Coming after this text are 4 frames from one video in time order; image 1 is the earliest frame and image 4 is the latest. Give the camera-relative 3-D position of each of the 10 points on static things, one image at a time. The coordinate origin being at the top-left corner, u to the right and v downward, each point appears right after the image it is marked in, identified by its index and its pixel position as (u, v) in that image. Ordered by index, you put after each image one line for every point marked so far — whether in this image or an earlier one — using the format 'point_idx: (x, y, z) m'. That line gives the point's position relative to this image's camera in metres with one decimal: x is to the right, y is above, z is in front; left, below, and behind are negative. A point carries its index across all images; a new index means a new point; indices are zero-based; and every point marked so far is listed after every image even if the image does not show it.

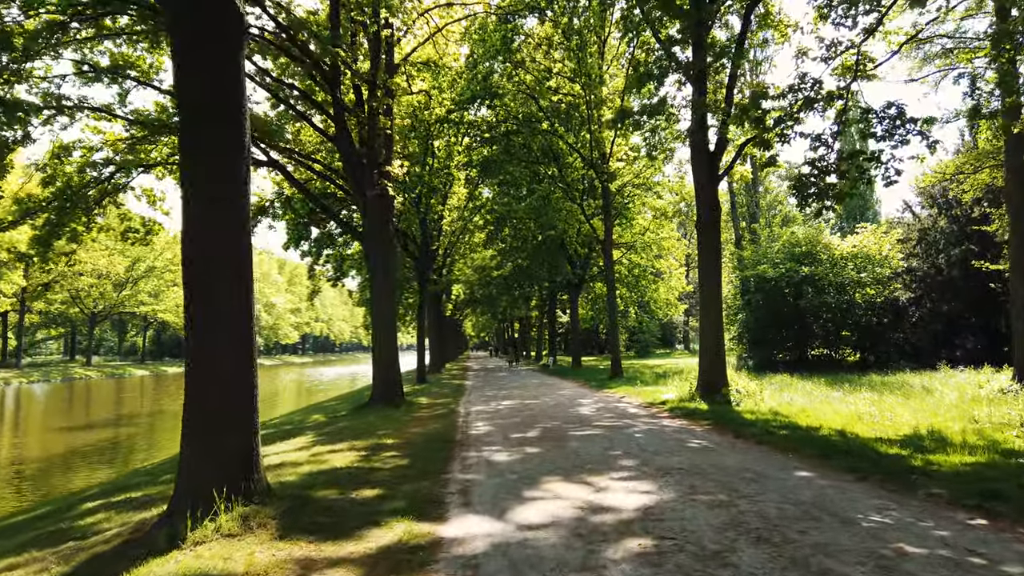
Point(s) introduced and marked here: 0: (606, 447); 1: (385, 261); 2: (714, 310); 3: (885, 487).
0: (+1.0, -1.7, +8.1) m
1: (-2.4, +0.5, +14.5) m
2: (+3.8, -0.4, +14.5) m
3: (+2.9, -1.5, +5.9) m
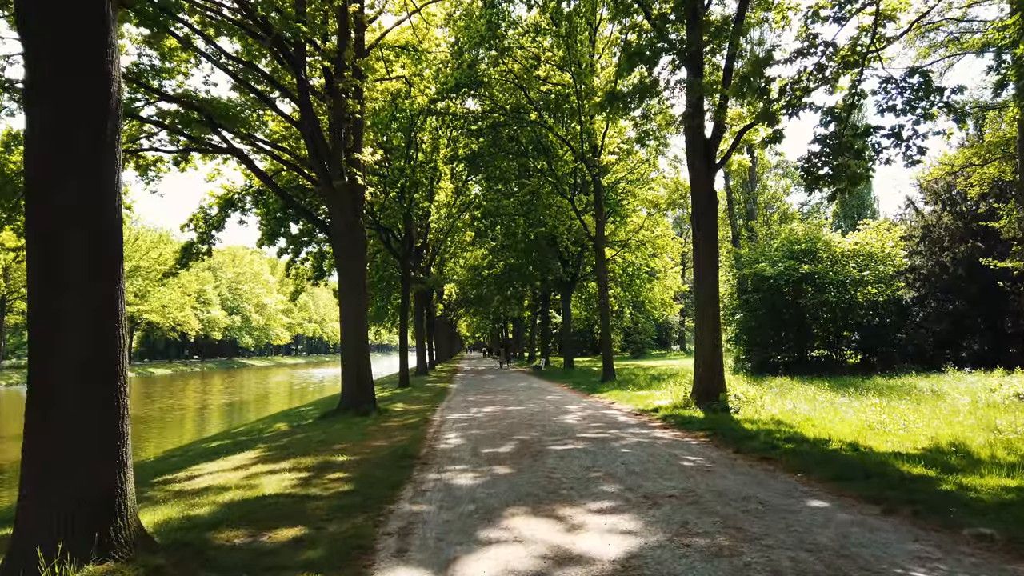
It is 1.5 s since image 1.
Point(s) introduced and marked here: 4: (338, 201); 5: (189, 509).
0: (+0.7, -1.6, +7.0) m
1: (-2.8, +0.6, +13.4) m
2: (+3.5, -0.4, +13.5) m
3: (+2.6, -1.5, +4.8) m
4: (-3.0, +1.5, +13.2) m
5: (-2.3, -1.6, +5.5) m
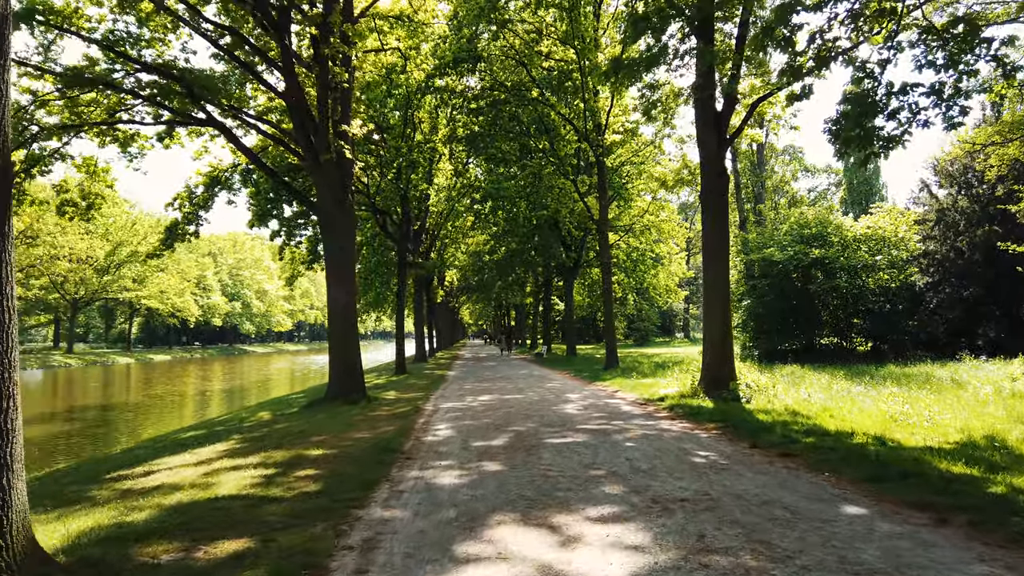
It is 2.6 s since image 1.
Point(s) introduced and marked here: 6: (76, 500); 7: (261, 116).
0: (+0.6, -1.4, +6.3) m
1: (-2.8, +0.9, +12.7) m
2: (+3.4, -0.1, +12.7) m
3: (+2.5, -1.3, +4.1) m
4: (-3.1, +1.8, +12.4) m
5: (-2.4, -1.4, +4.8) m
6: (-3.2, -1.5, +5.5) m
7: (-4.8, +3.3, +14.5) m
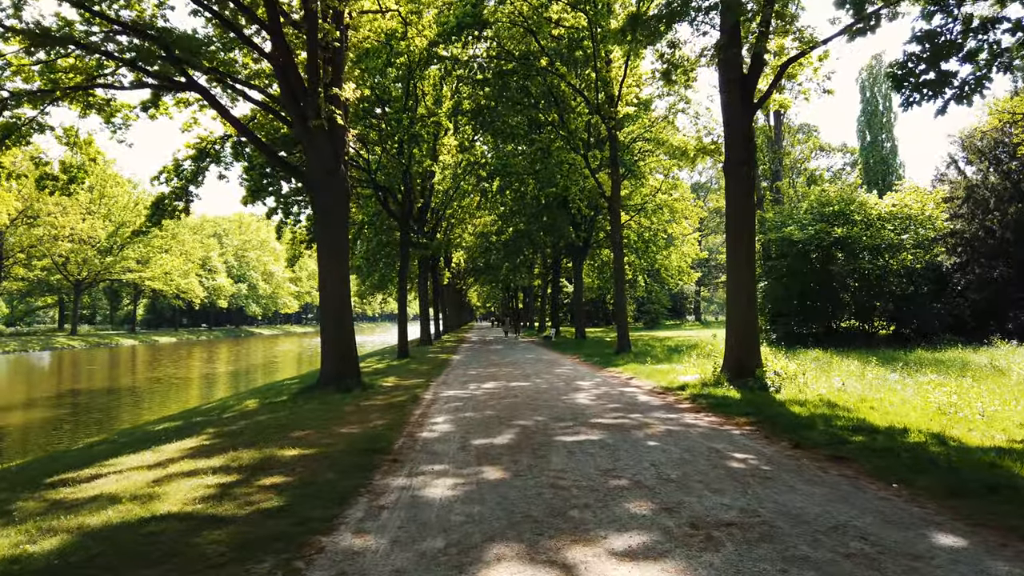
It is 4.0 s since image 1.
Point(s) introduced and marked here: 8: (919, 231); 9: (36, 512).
0: (+0.7, -1.3, +5.3) m
1: (-2.7, +1.2, +11.7) m
2: (+3.5, +0.3, +11.7) m
3: (+2.5, -1.2, +3.1) m
4: (-3.0, +2.1, +11.4) m
5: (-2.4, -1.3, +3.8) m
6: (-3.1, -1.4, +4.6) m
7: (-4.7, +3.7, +13.5) m
8: (+10.7, +1.5, +19.8) m
9: (-2.9, -1.3, +4.6) m
